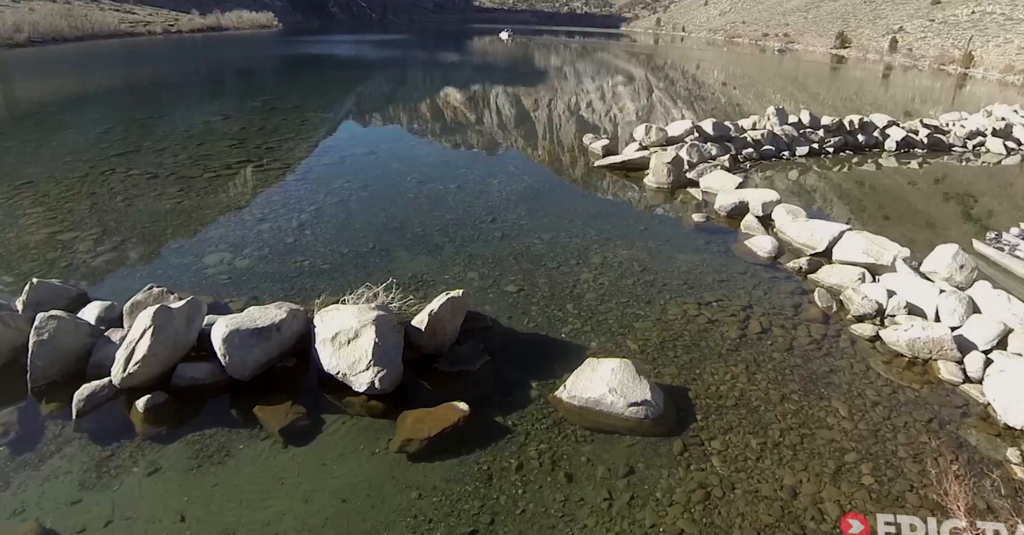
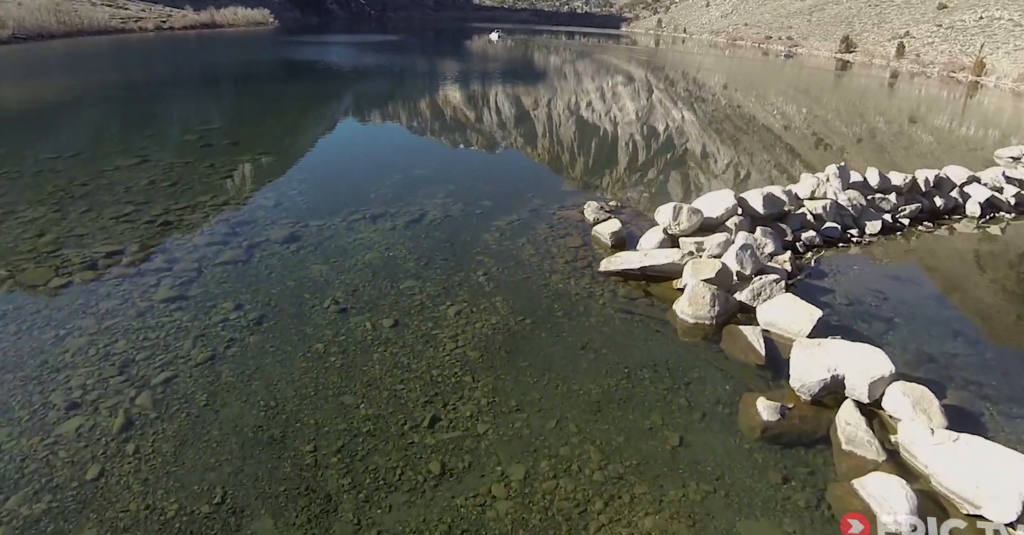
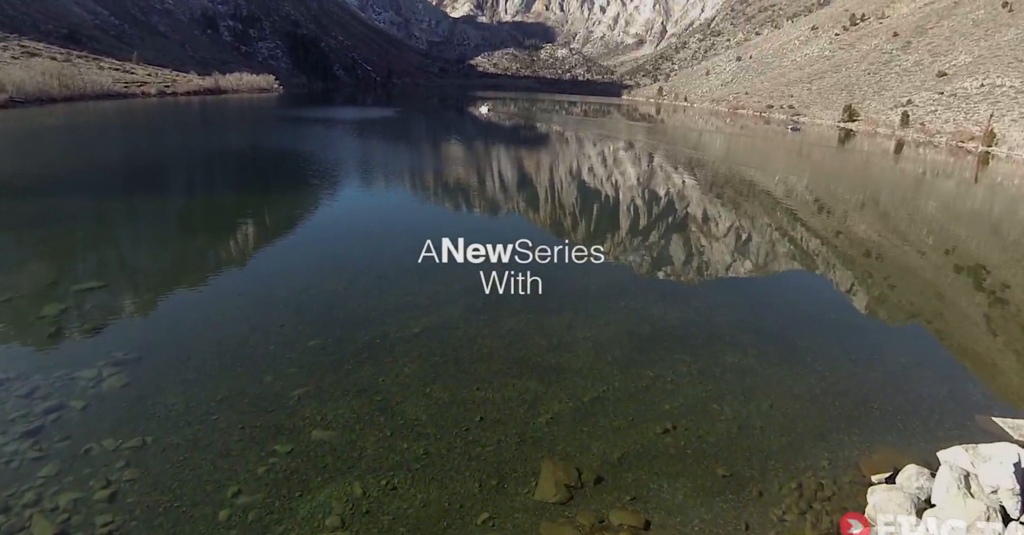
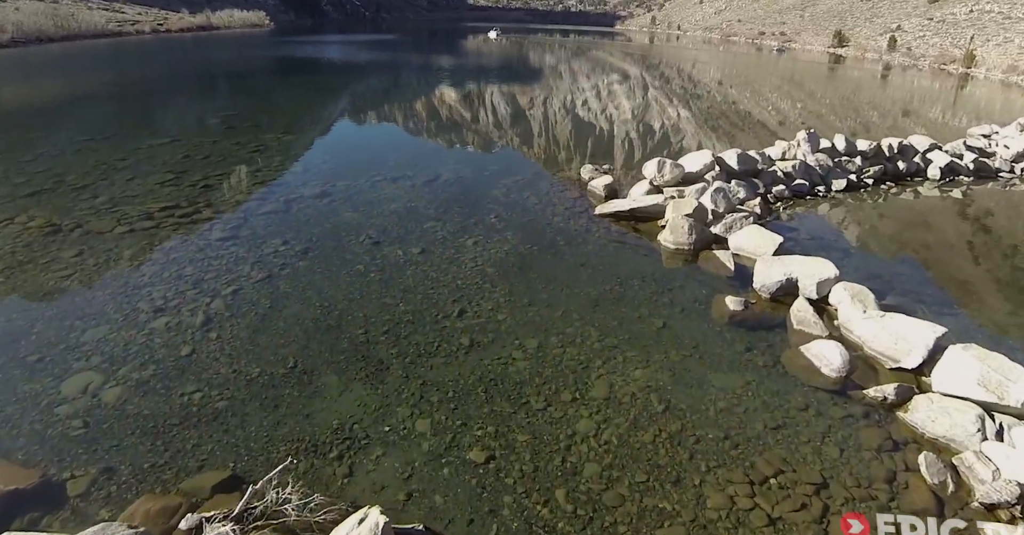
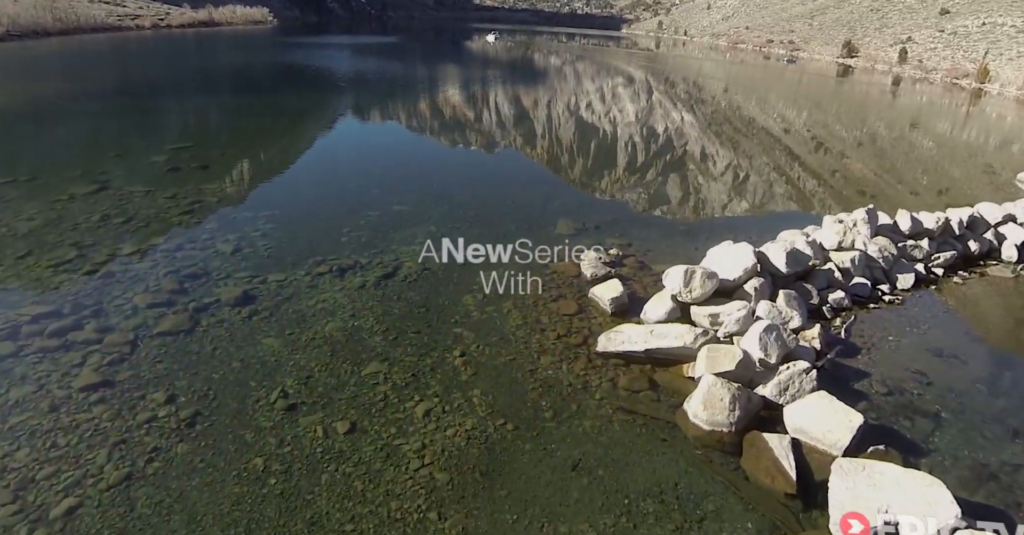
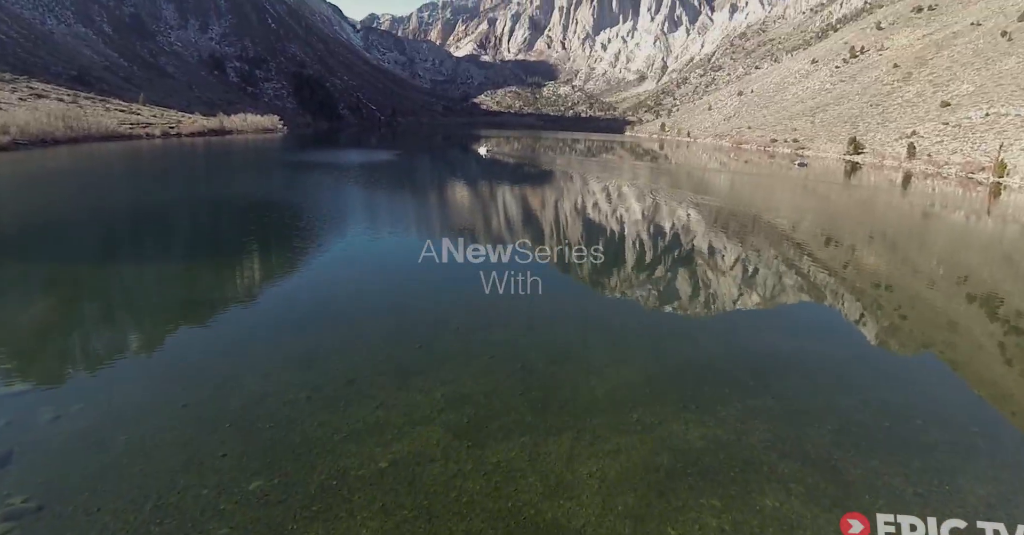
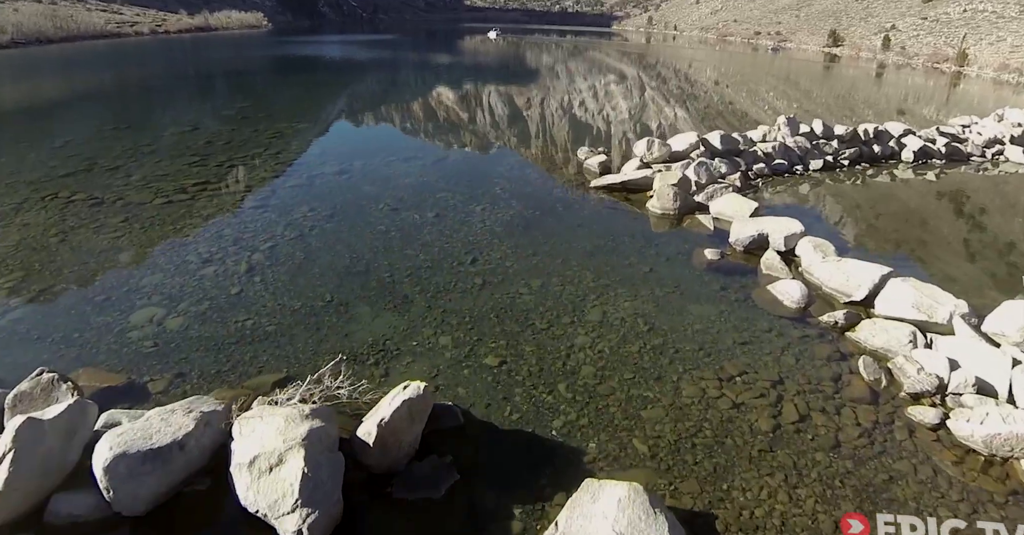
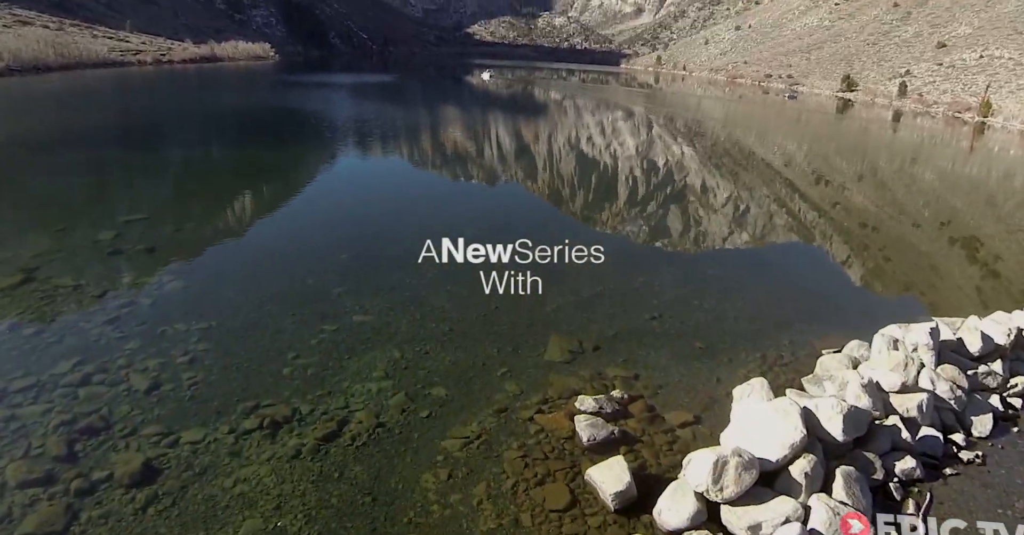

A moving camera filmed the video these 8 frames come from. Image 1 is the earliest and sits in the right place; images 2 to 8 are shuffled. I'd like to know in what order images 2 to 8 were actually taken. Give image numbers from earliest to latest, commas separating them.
7, 4, 2, 5, 8, 3, 6
